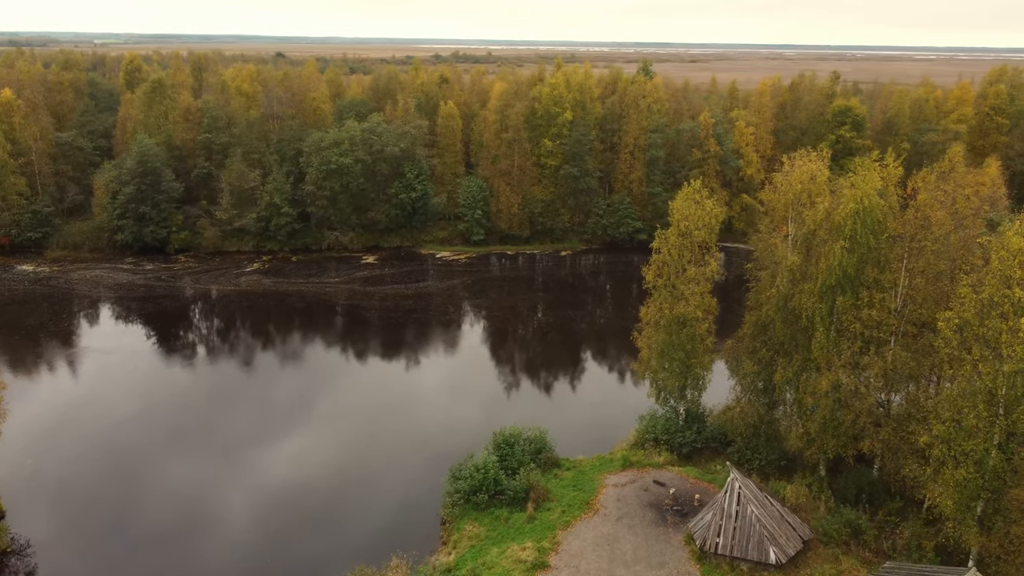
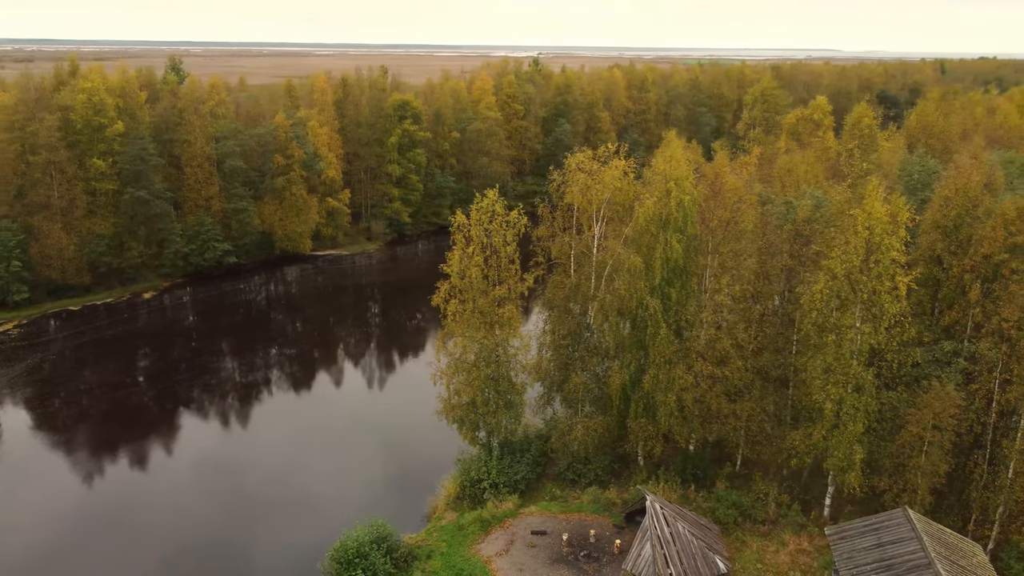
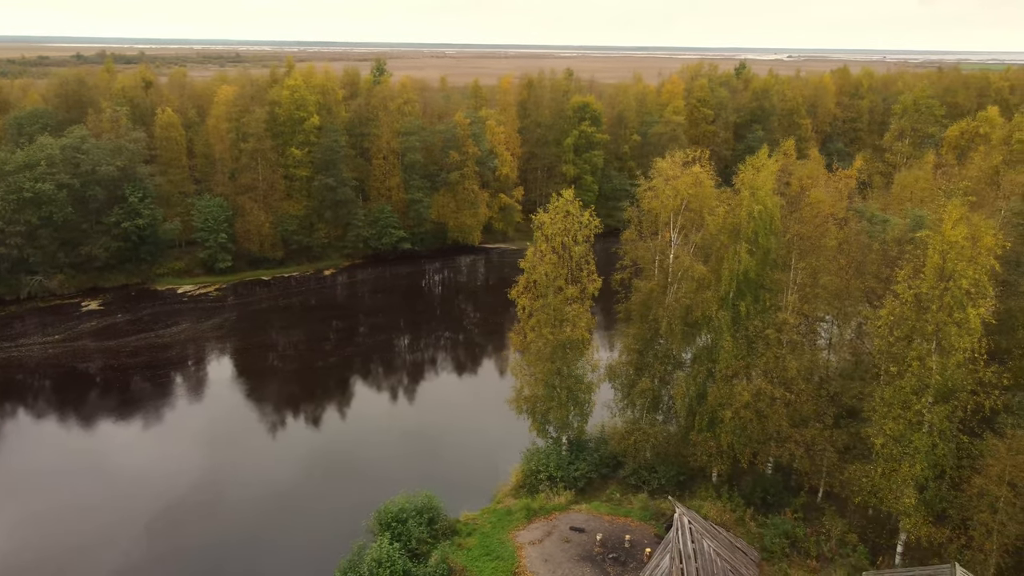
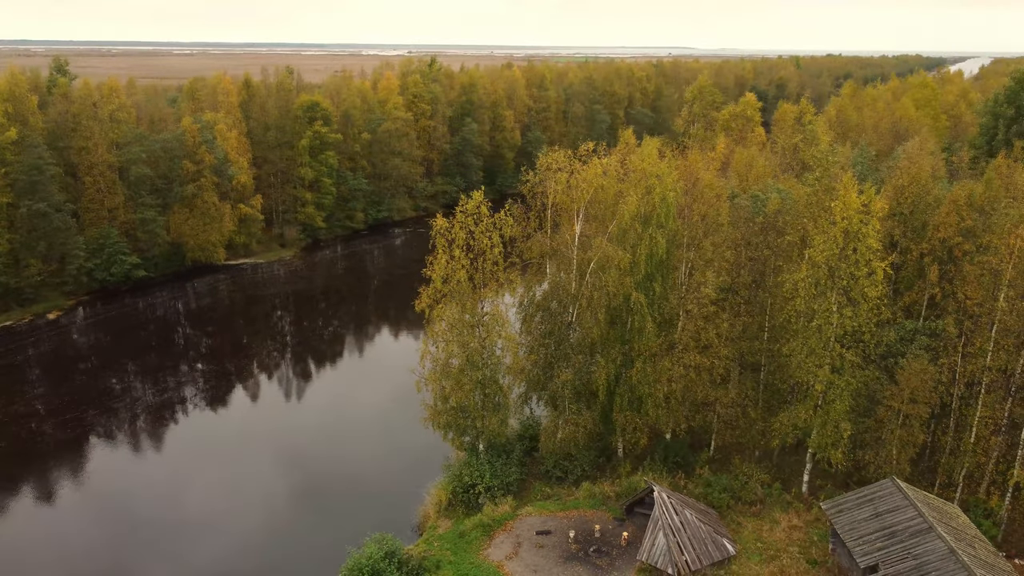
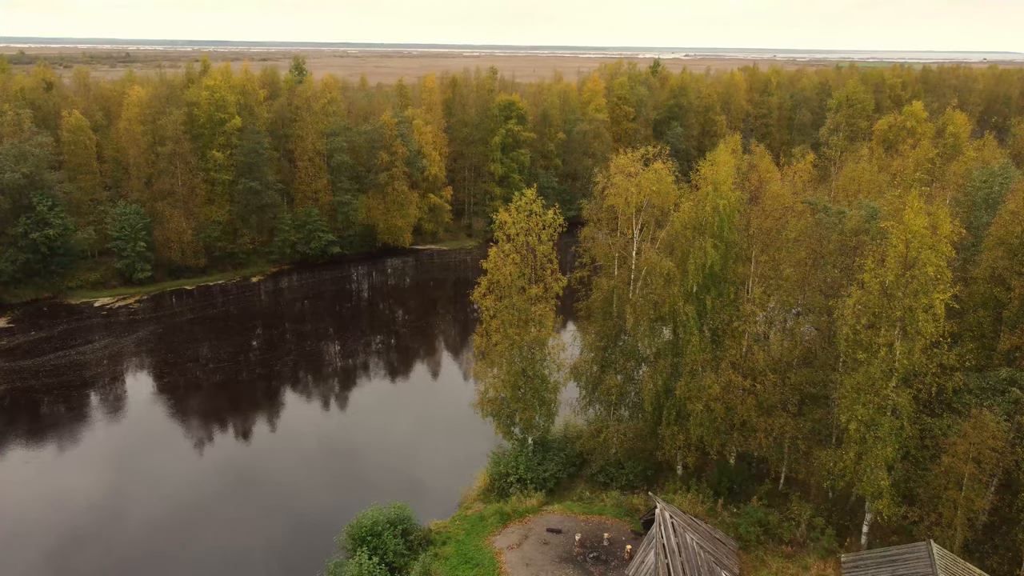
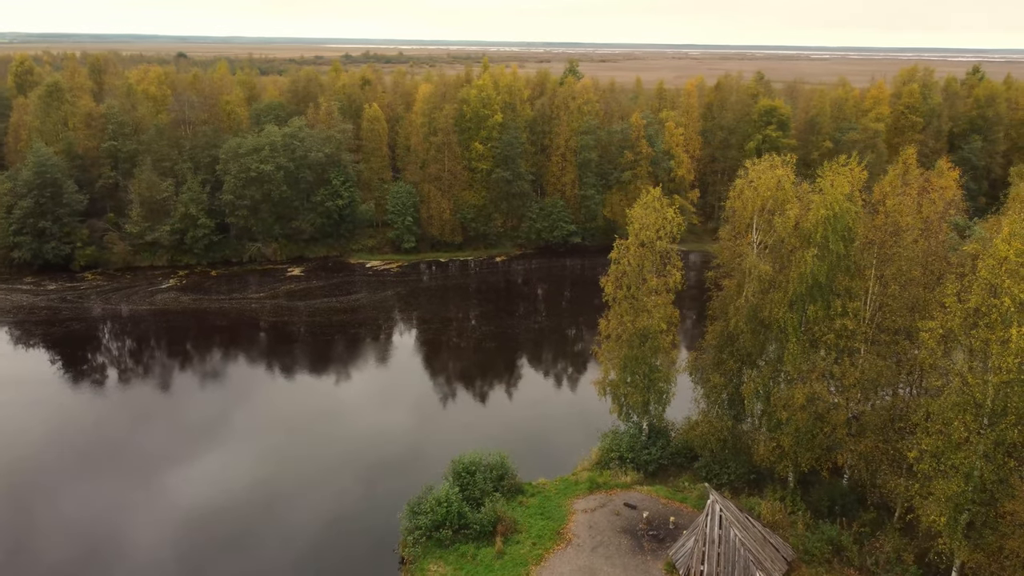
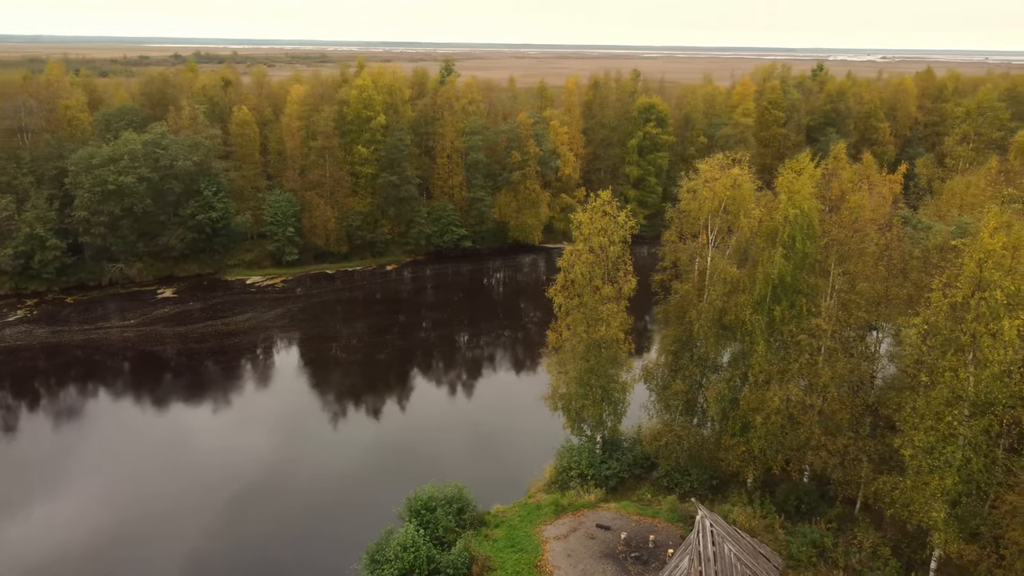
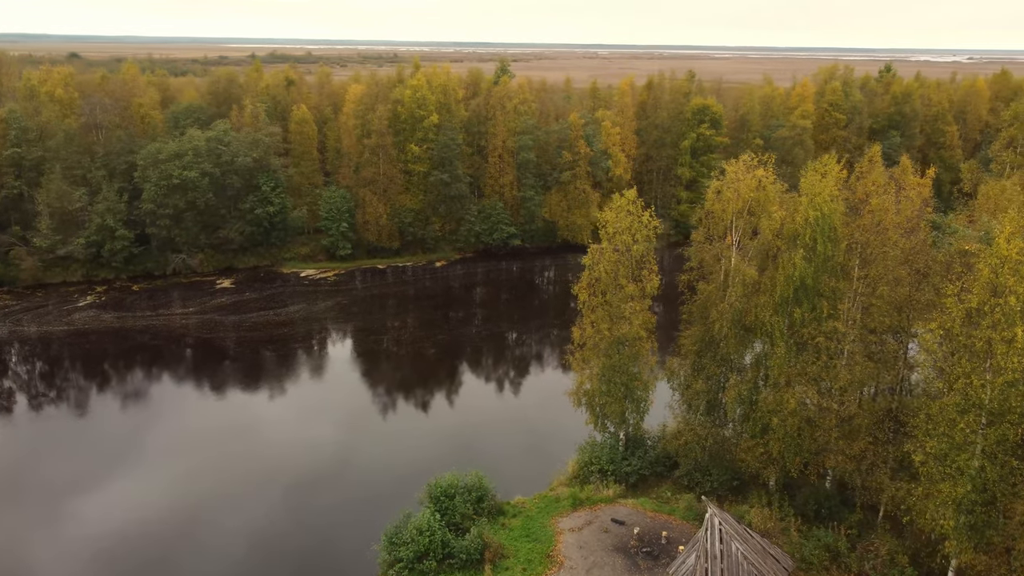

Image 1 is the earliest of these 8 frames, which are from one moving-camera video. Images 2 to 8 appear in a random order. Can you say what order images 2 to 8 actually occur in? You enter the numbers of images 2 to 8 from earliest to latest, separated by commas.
6, 8, 7, 3, 5, 2, 4
